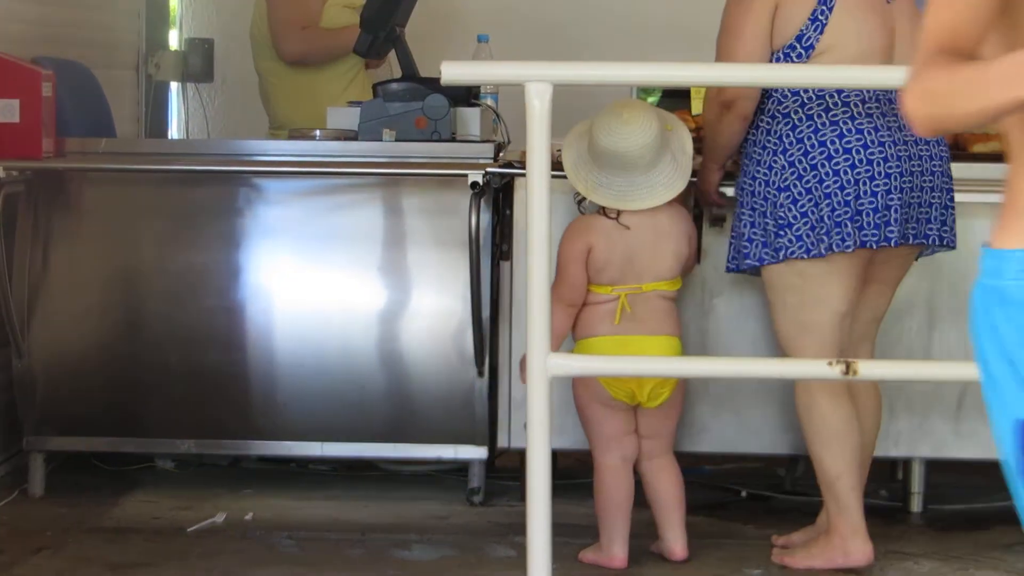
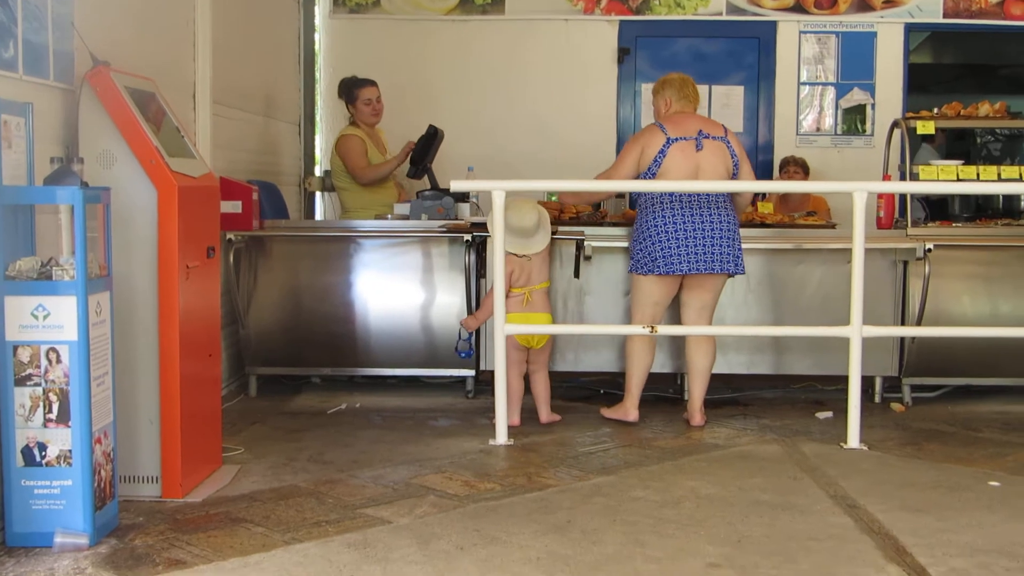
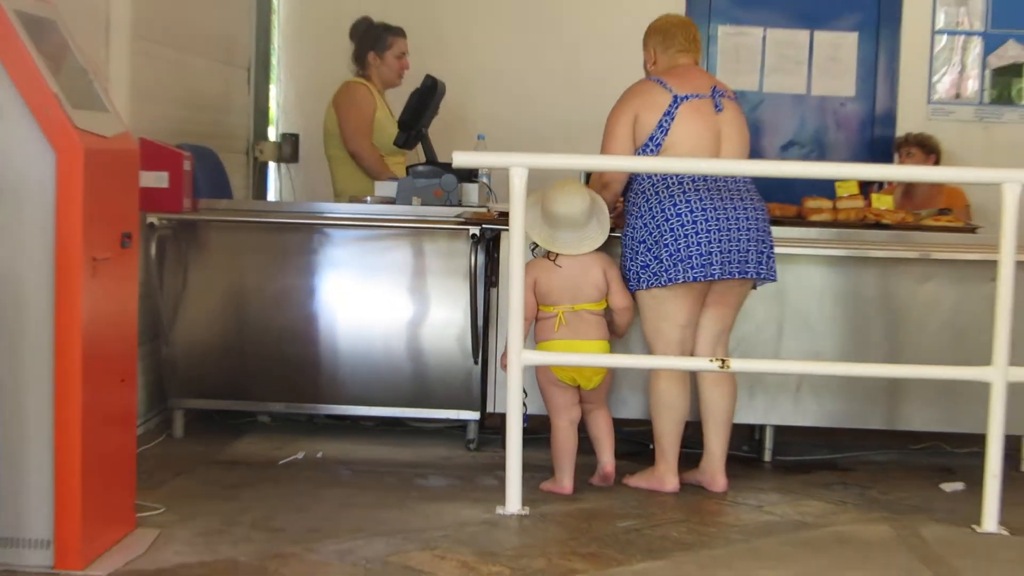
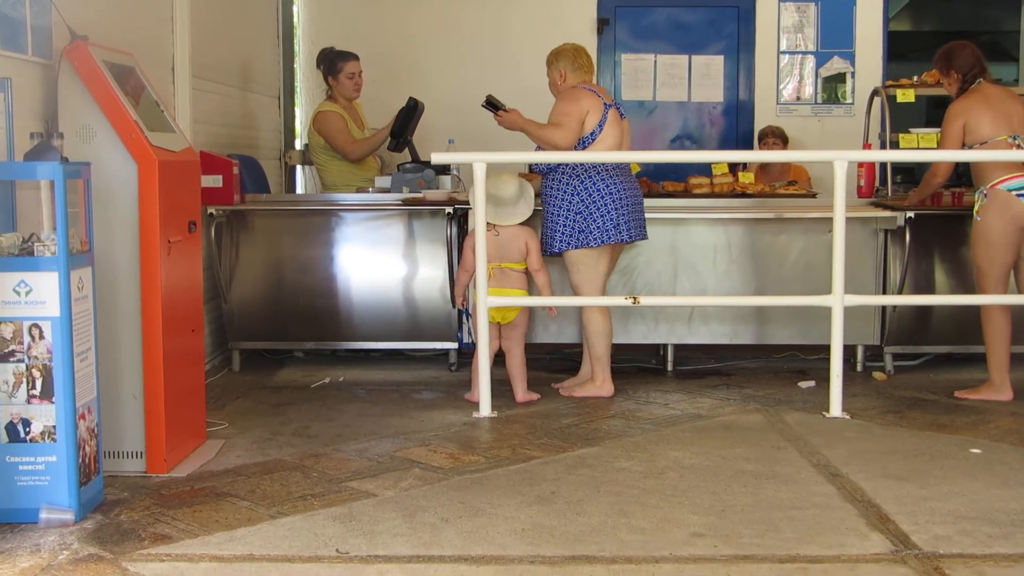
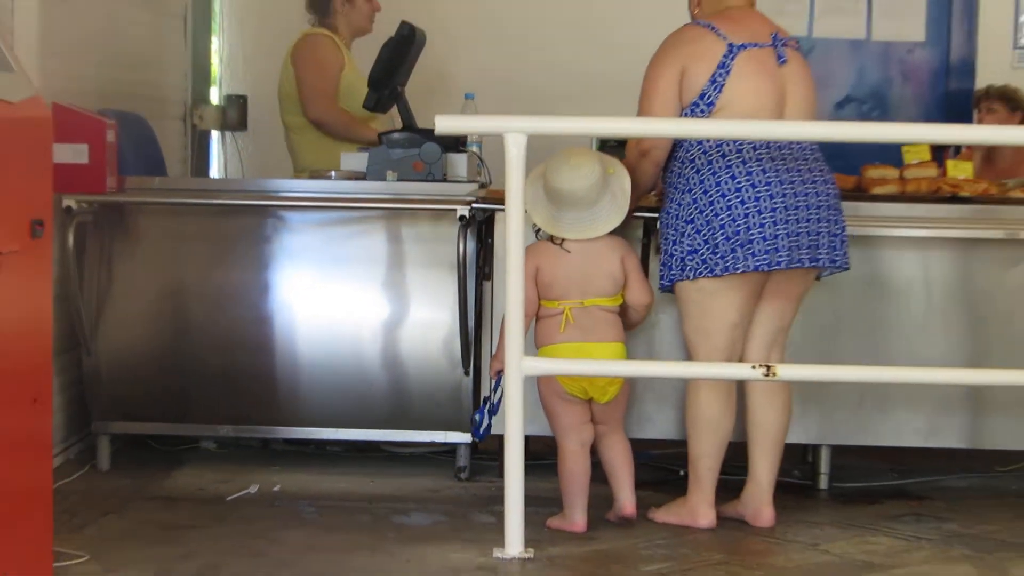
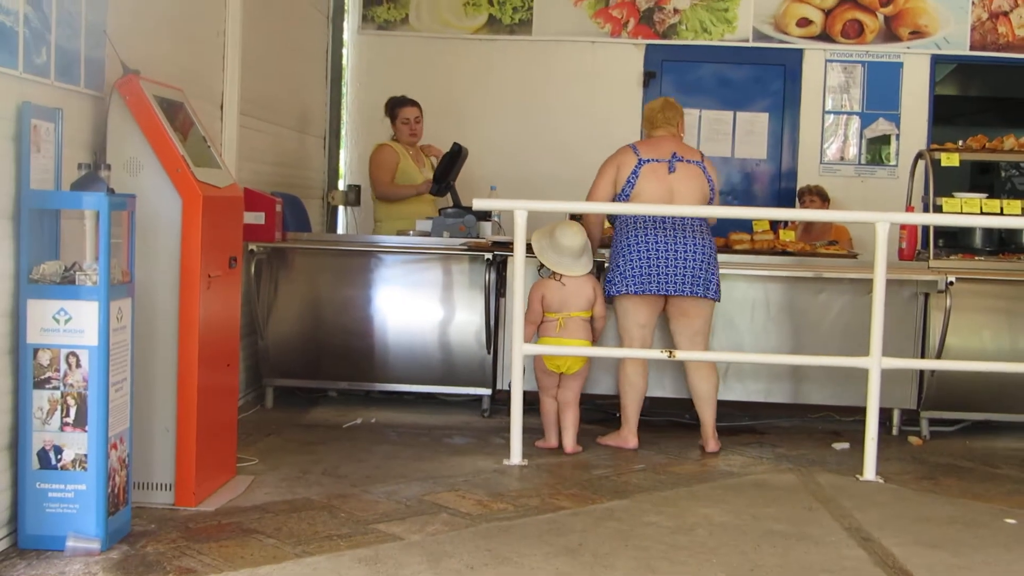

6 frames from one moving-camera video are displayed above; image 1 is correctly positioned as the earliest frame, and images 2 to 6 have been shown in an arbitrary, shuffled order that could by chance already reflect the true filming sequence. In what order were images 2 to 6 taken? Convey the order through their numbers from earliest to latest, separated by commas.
5, 3, 6, 2, 4
